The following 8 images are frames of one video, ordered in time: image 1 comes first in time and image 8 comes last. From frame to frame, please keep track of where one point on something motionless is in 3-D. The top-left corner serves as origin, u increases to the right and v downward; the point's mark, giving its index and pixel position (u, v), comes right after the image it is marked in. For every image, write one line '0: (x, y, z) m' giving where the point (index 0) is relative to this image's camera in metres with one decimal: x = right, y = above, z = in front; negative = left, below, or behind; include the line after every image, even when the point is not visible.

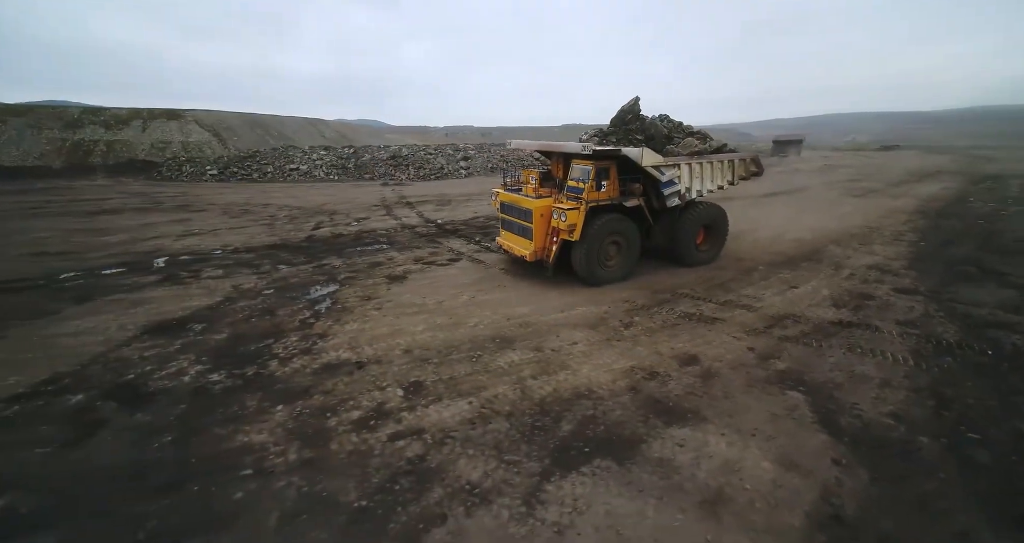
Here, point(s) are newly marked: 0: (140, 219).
0: (-12.9, +2.0, +14.0) m
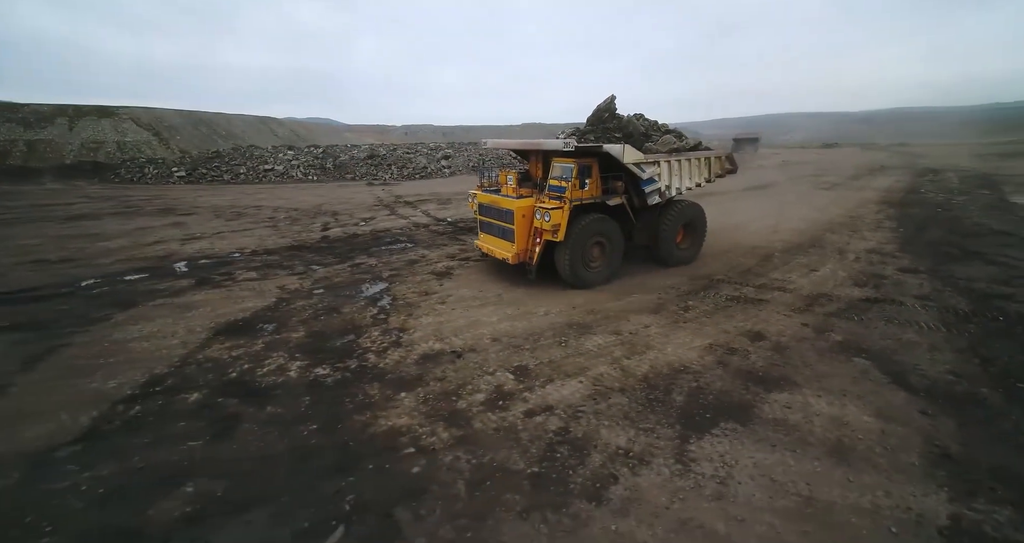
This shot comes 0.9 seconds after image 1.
0: (-12.7, +1.7, +13.3) m
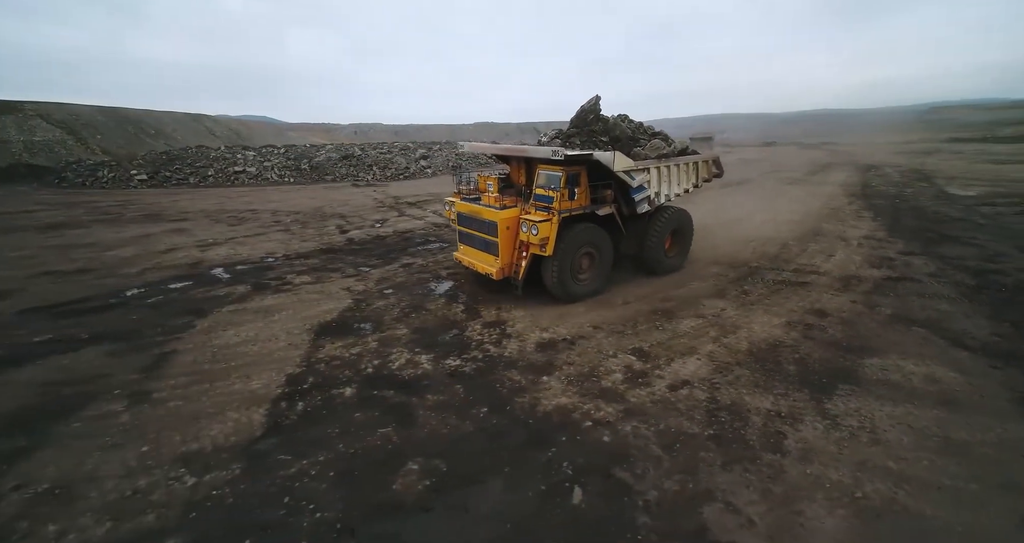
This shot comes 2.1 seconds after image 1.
0: (-12.2, +1.4, +12.6) m
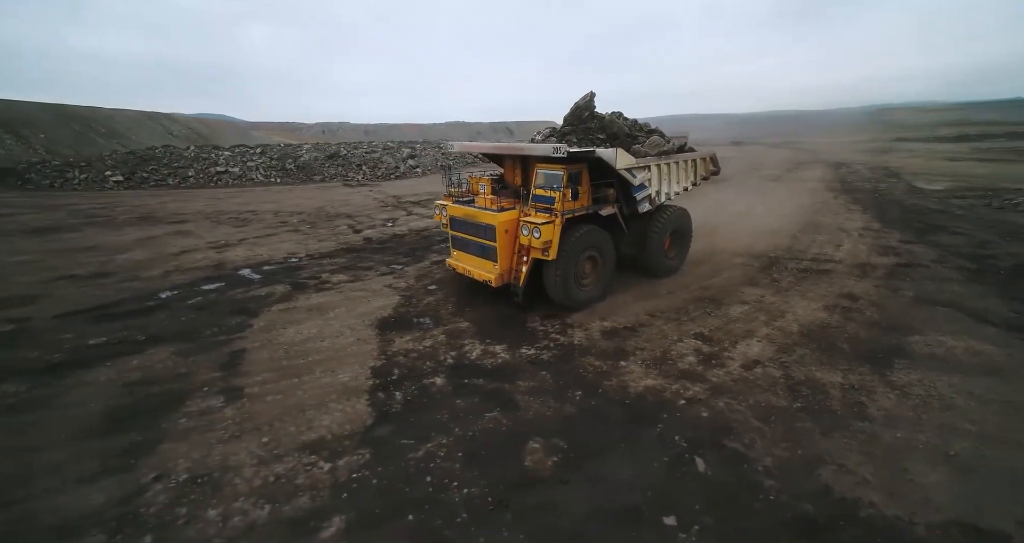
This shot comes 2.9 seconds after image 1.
0: (-11.9, +1.2, +12.1) m
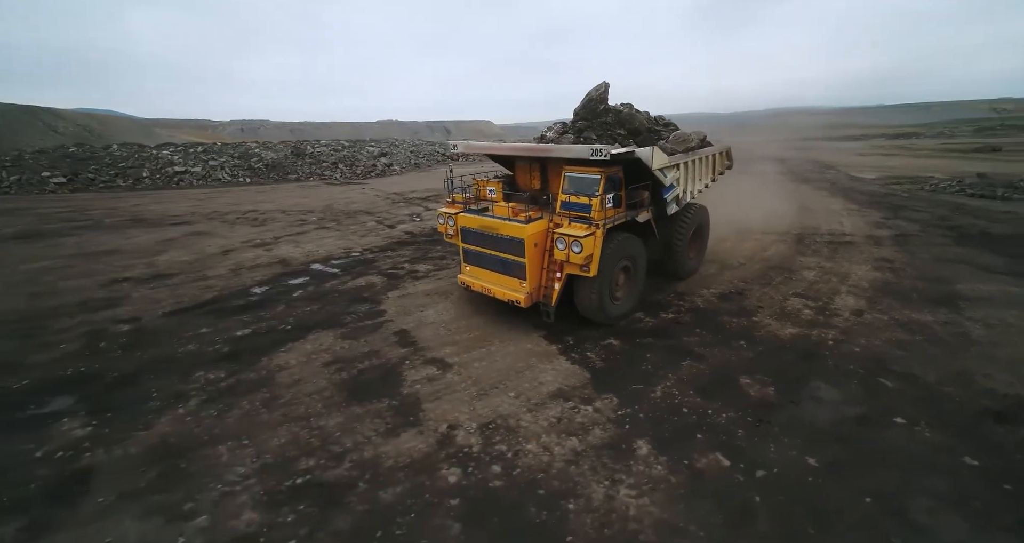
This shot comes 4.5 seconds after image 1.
0: (-11.0, +1.1, +11.3) m
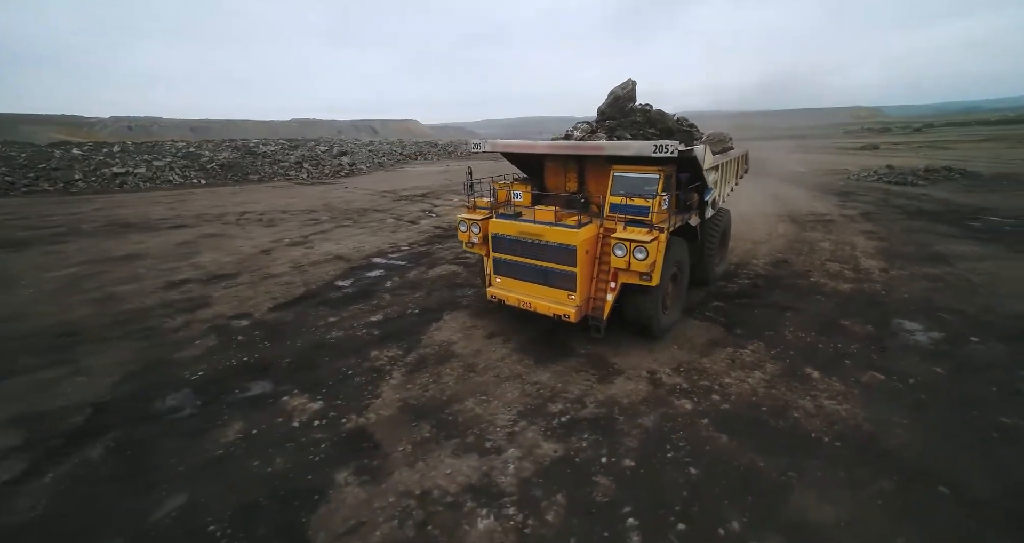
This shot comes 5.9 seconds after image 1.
0: (-10.4, +0.8, +10.4) m
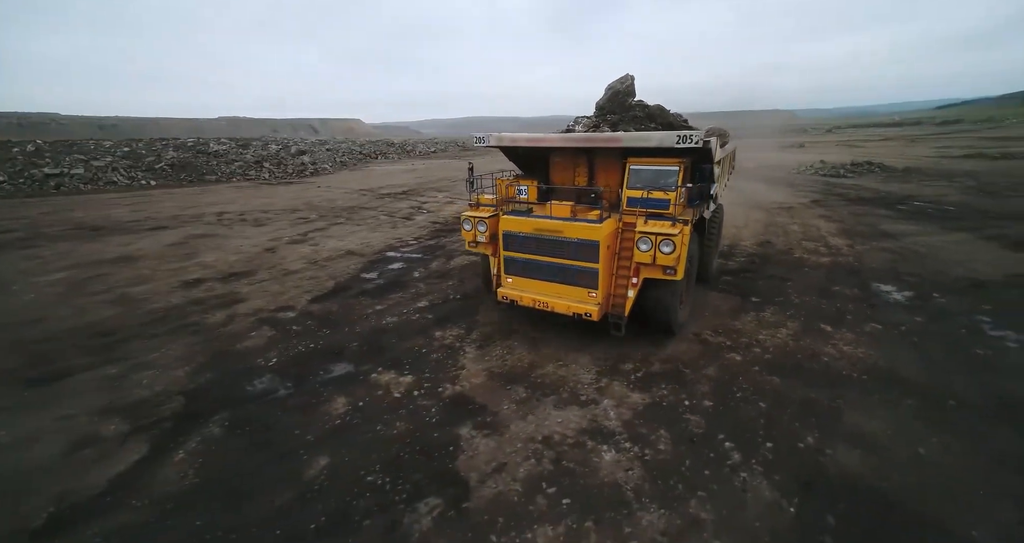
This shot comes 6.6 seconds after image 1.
0: (-10.4, +0.7, +9.7) m
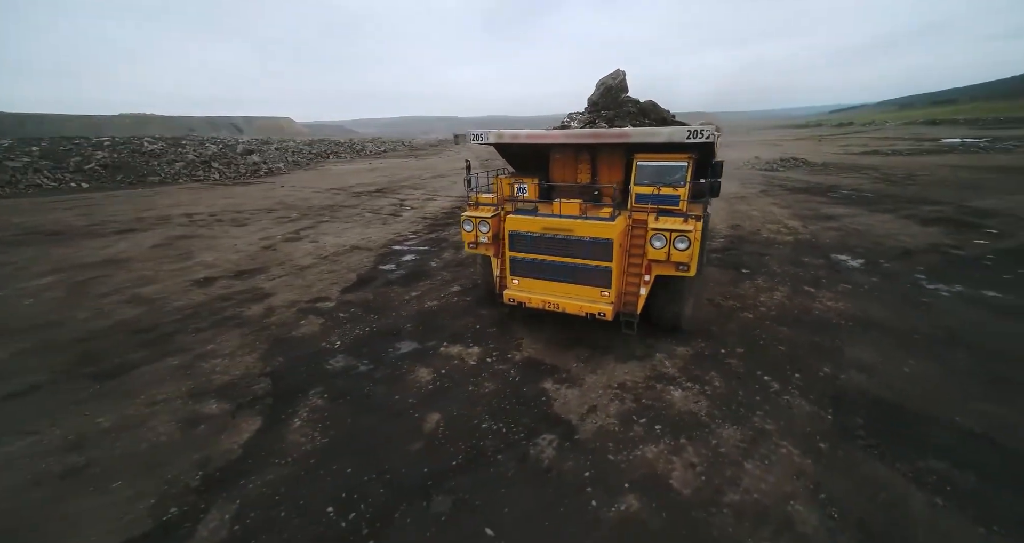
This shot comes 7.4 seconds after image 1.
0: (-10.5, +0.5, +9.0) m
